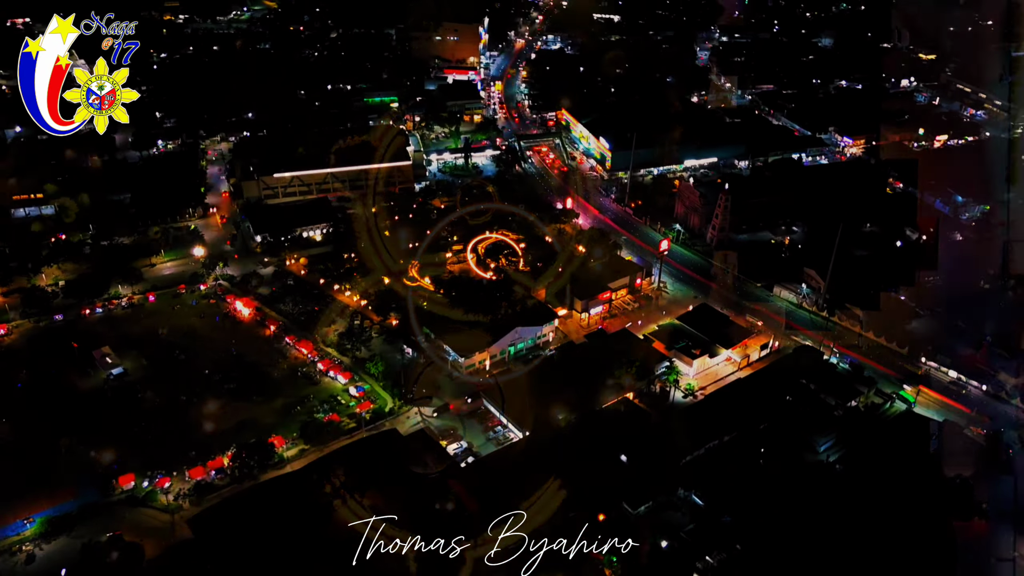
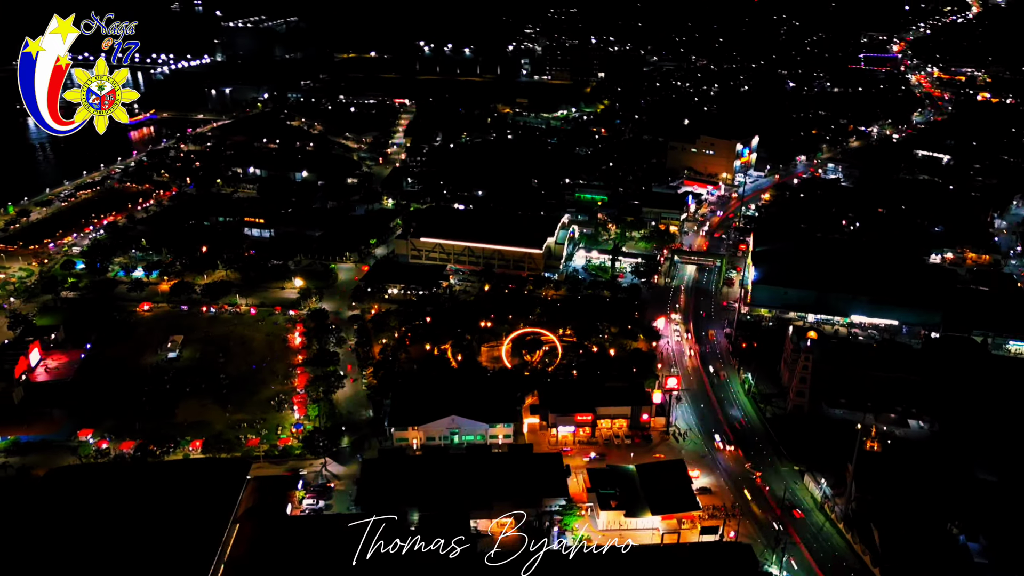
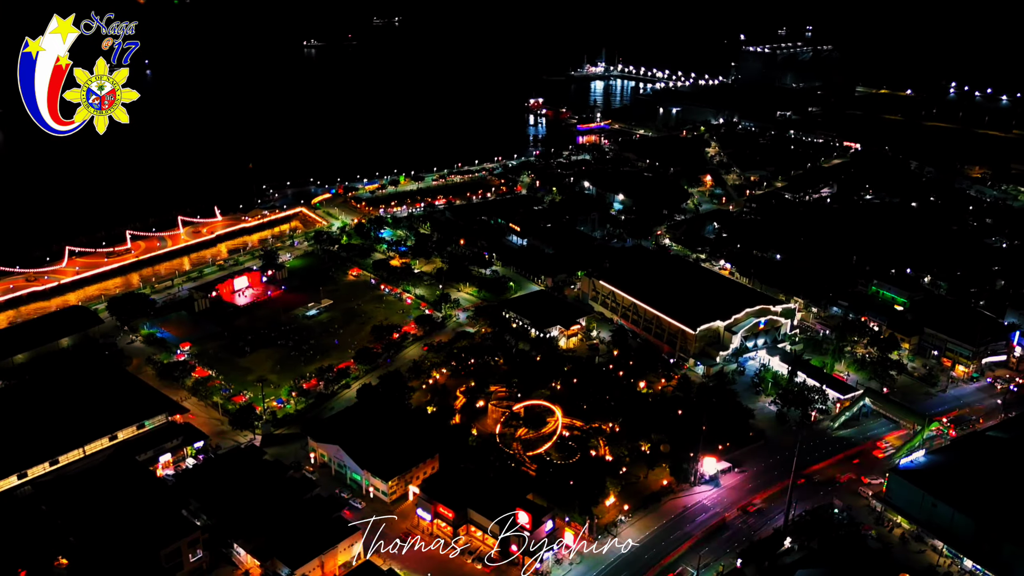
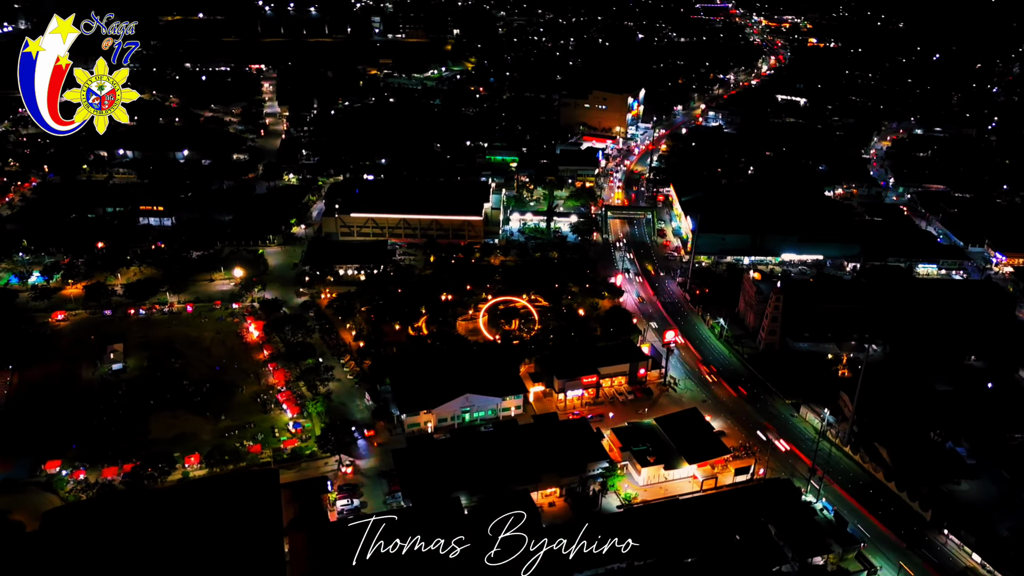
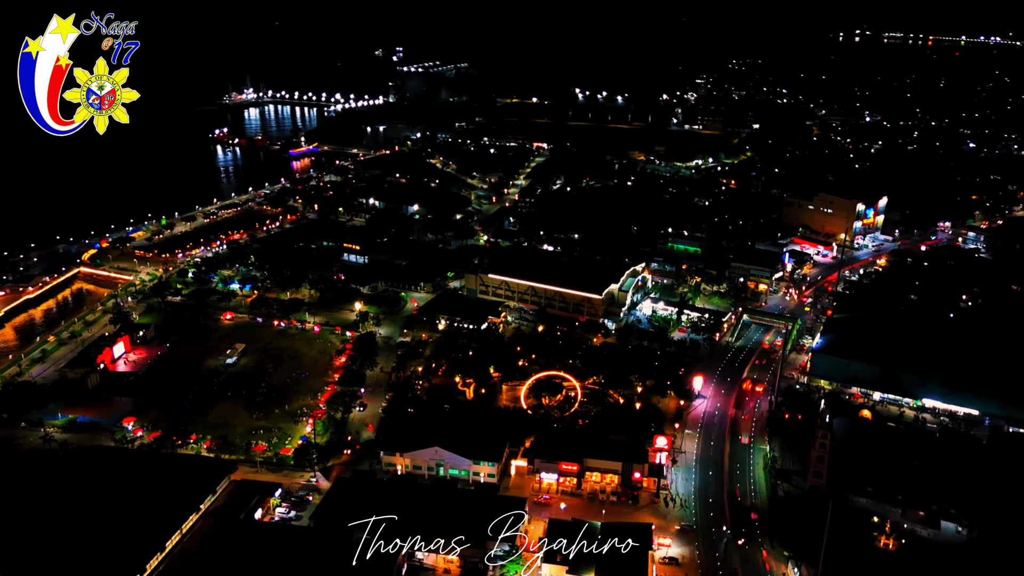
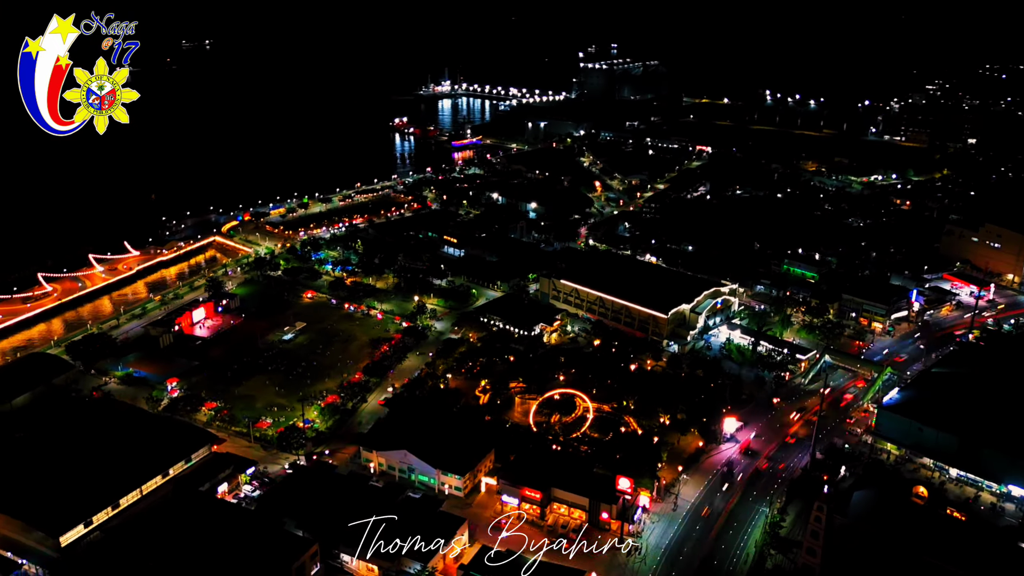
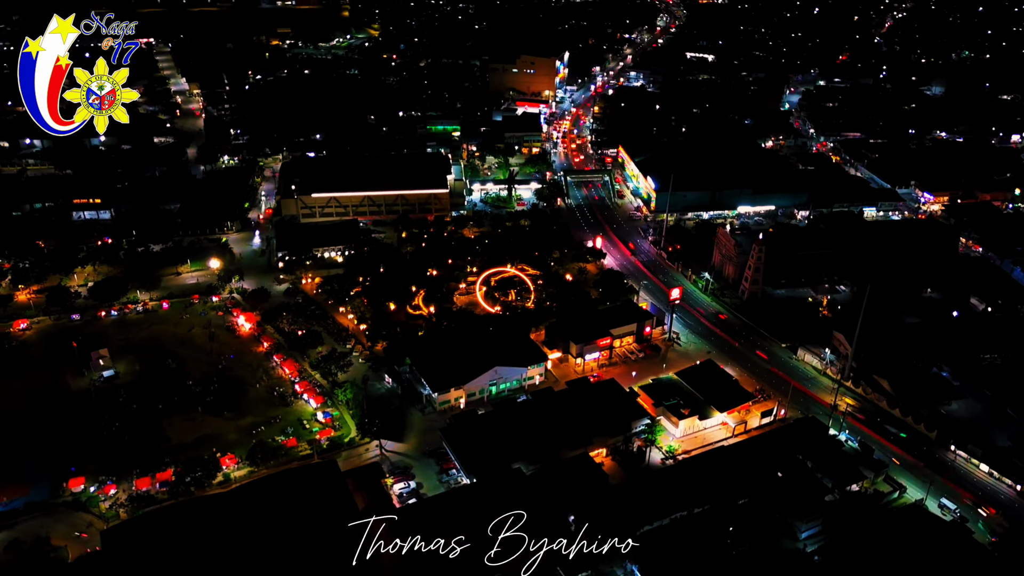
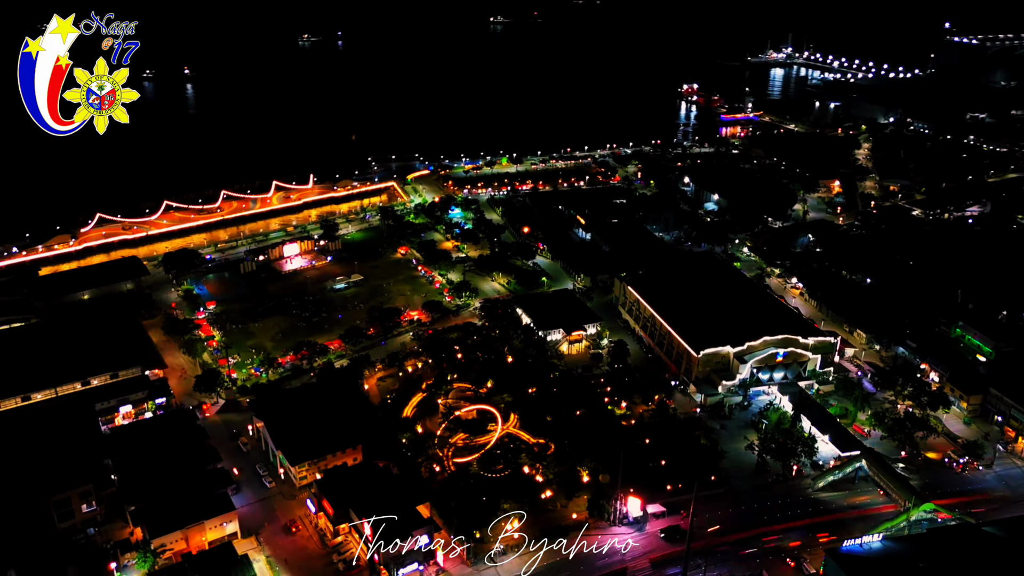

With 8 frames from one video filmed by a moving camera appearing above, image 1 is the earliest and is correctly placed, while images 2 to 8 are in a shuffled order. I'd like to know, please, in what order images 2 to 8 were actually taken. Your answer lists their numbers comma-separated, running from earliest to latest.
7, 4, 2, 5, 6, 3, 8
